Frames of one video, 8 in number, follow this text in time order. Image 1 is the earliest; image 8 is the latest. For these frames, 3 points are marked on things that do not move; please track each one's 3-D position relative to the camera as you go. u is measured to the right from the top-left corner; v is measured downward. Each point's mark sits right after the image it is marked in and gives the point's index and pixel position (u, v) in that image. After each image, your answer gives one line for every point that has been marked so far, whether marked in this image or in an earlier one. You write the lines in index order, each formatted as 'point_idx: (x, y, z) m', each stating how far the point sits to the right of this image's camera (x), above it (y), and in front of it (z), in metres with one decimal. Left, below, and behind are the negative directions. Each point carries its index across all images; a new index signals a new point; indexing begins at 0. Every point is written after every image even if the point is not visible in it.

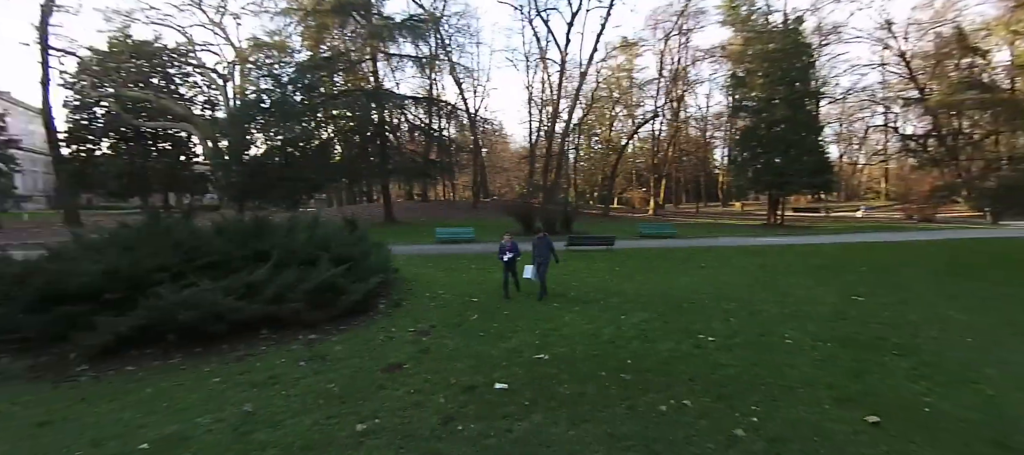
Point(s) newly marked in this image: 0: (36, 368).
0: (-6.0, -1.8, +5.4) m
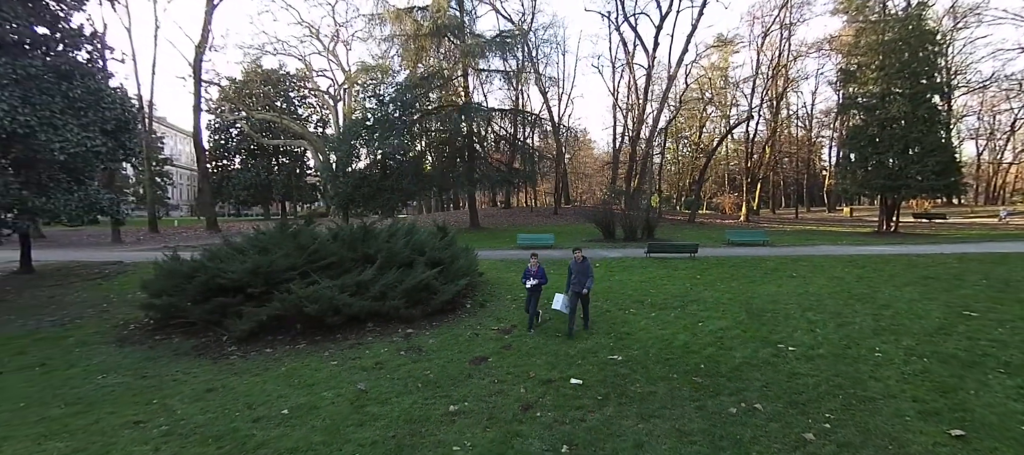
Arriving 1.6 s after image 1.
0: (-4.9, -1.9, +6.9) m
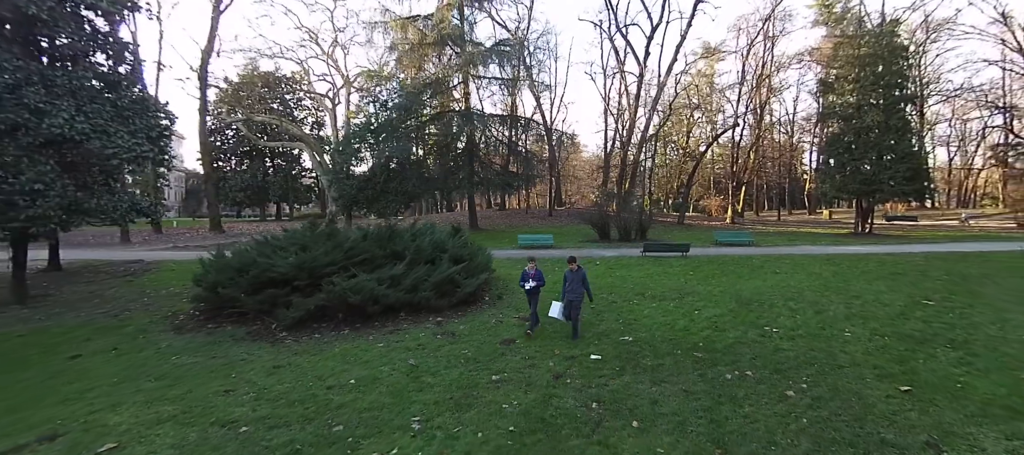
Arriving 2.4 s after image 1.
0: (-4.6, -1.9, +7.6) m
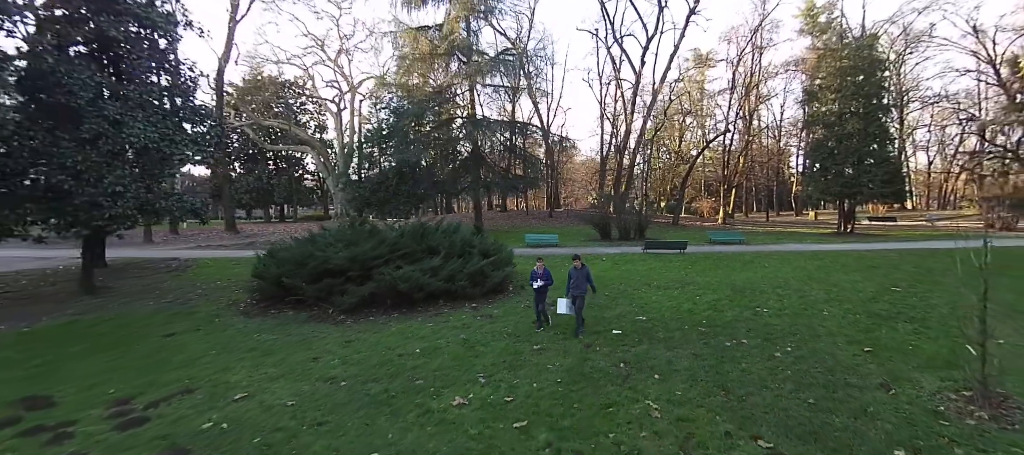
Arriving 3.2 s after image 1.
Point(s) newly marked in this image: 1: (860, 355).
0: (-4.0, -1.8, +8.7) m
1: (+4.9, -1.8, +6.0) m
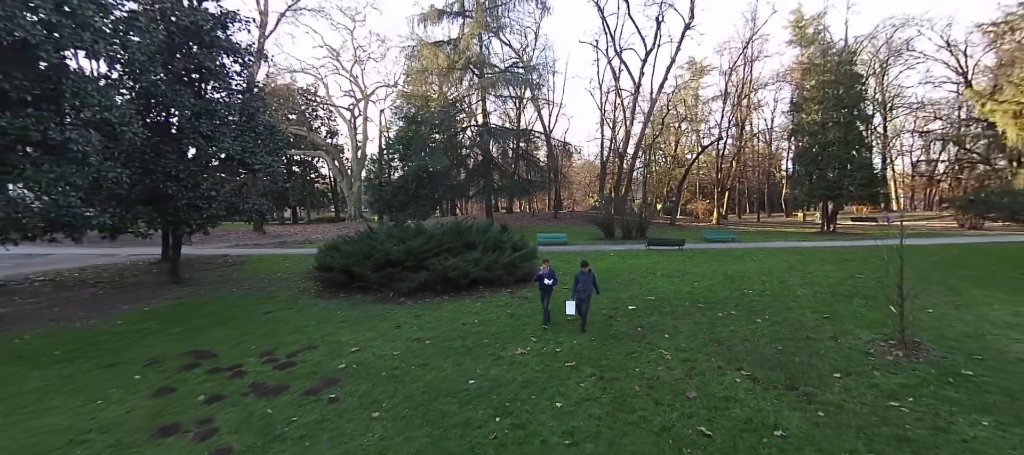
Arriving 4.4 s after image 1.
0: (-3.2, -1.7, +10.5) m
1: (+5.7, -1.7, +7.9) m
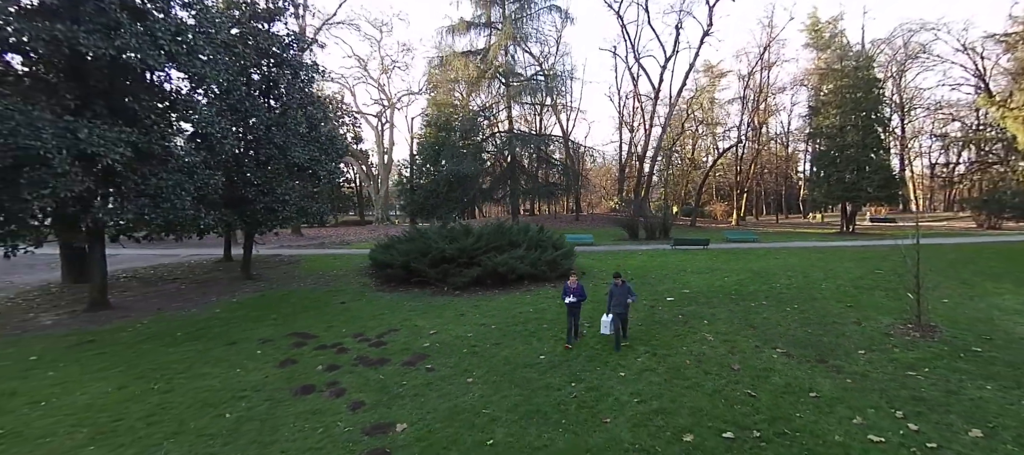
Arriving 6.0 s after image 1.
0: (-2.0, -1.7, +11.6) m
1: (+6.8, -1.7, +8.8) m
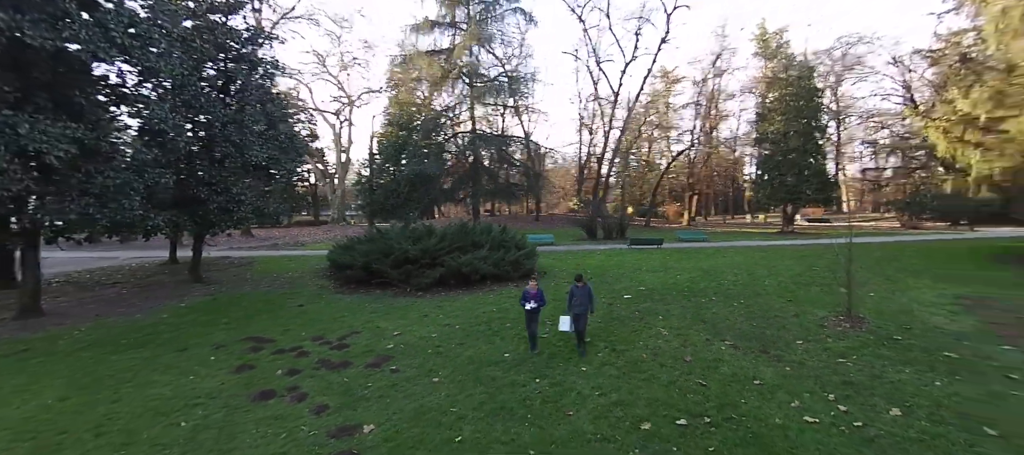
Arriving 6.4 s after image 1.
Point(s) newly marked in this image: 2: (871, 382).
0: (-3.0, -1.8, +11.5) m
1: (+6.1, -1.7, +9.5) m
2: (+5.0, -2.2, +6.0) m
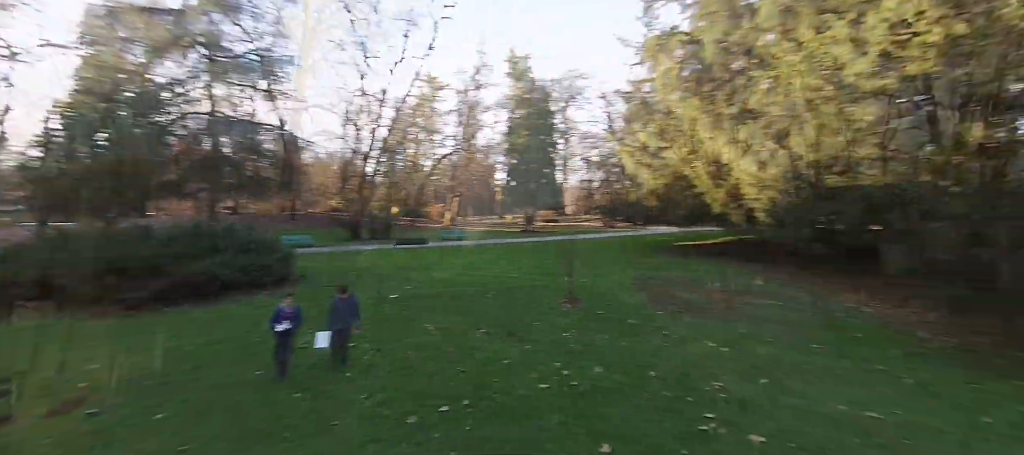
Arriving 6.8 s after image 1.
0: (-8.3, -1.8, +8.7) m
1: (+0.6, -1.6, +11.2) m
2: (+1.4, -2.1, +7.7) m
